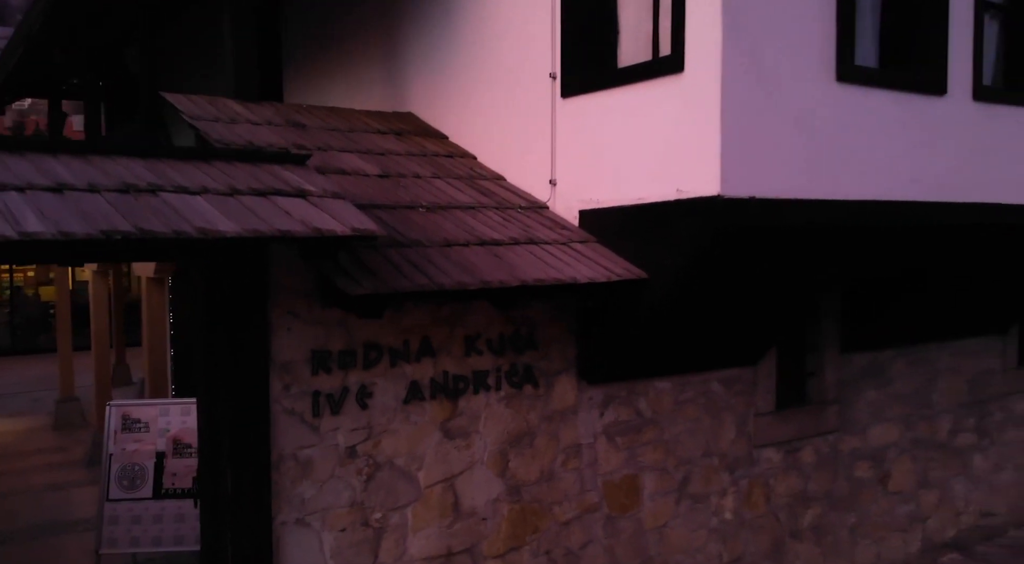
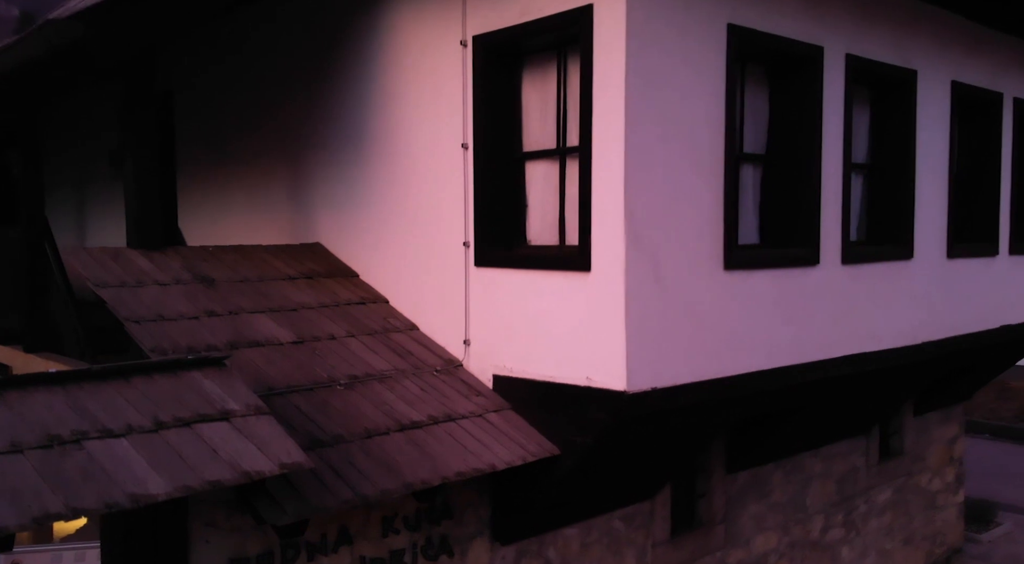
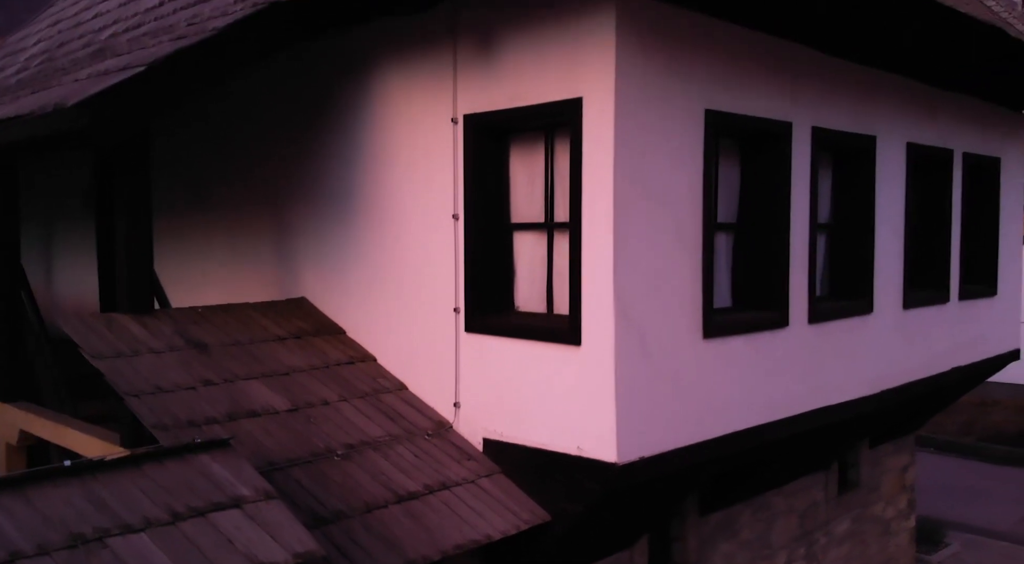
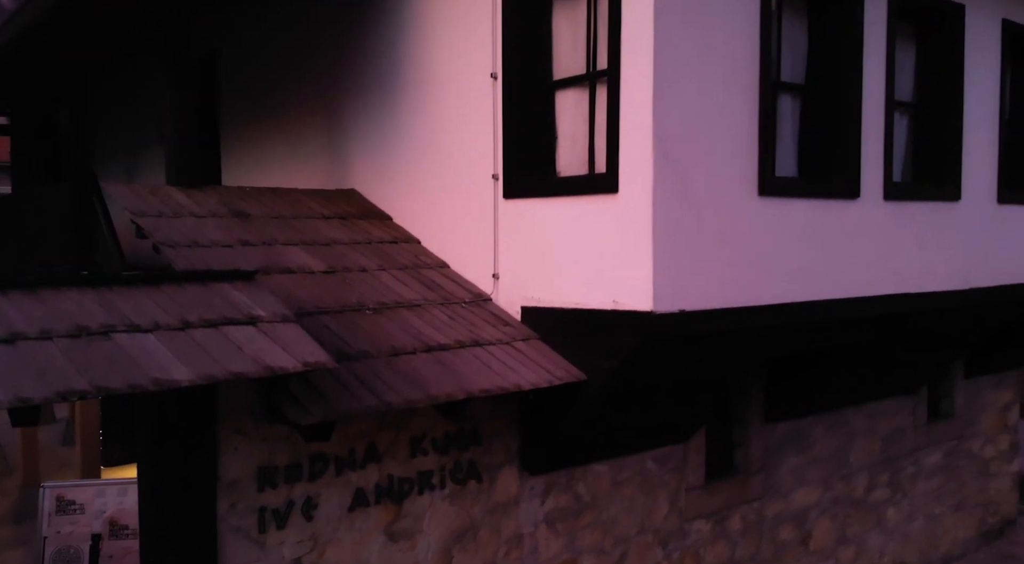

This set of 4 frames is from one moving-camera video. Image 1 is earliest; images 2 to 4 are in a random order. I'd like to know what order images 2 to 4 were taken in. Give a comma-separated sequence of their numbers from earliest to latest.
4, 2, 3
